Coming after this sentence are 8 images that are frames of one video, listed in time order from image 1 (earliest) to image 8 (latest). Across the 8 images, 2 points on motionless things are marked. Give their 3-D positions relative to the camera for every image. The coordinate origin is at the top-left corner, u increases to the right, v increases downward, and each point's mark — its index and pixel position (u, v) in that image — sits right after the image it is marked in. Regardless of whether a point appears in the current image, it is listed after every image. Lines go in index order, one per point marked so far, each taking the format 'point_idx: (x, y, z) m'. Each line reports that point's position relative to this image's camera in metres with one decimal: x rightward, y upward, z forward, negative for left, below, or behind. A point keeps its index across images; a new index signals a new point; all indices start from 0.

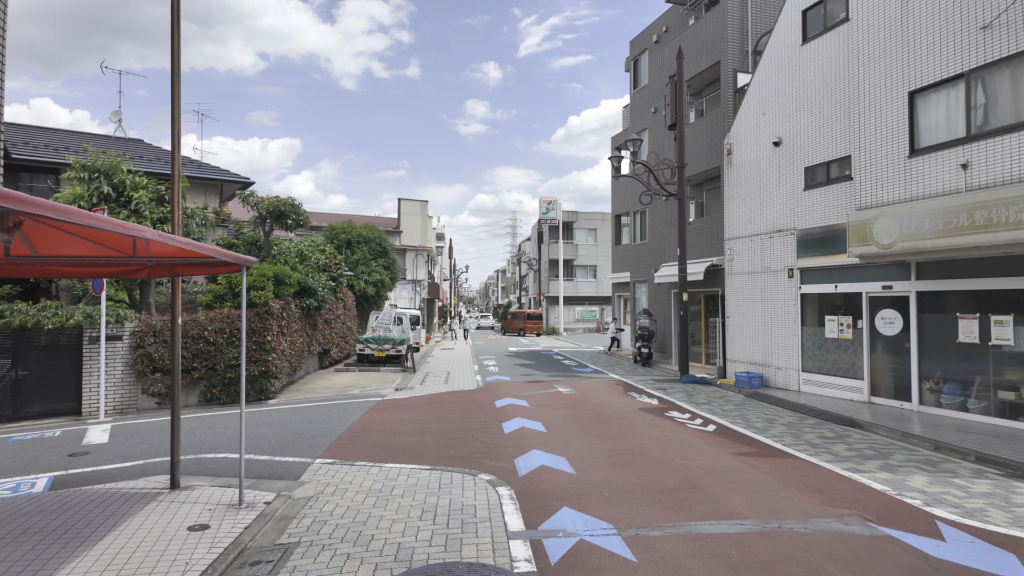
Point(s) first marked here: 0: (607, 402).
0: (+1.6, -1.9, +9.6) m
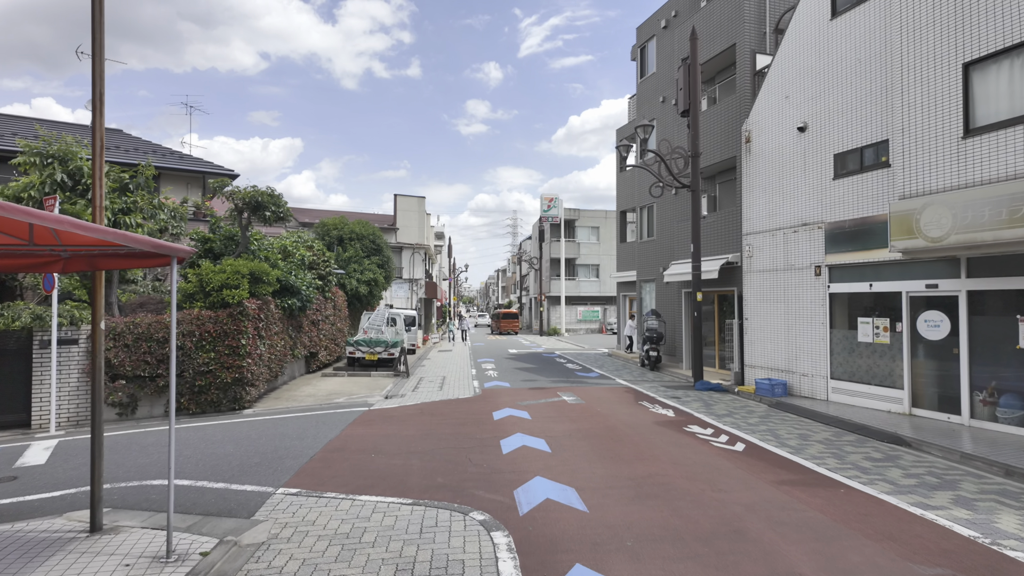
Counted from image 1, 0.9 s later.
0: (+1.6, -1.9, +8.6) m
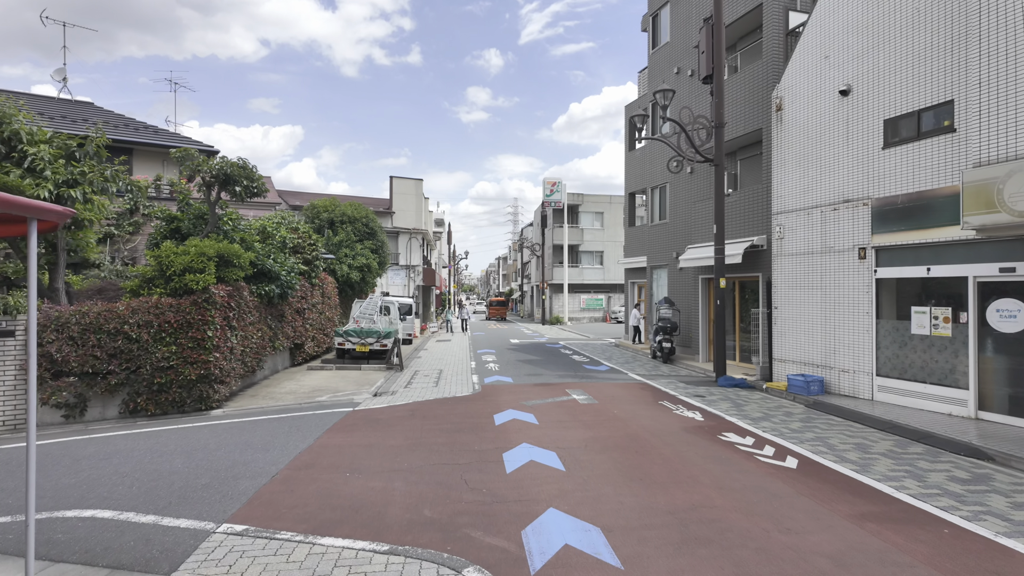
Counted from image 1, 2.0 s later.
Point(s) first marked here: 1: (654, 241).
0: (+1.6, -1.7, +7.4) m
1: (+4.3, +1.4, +17.7) m
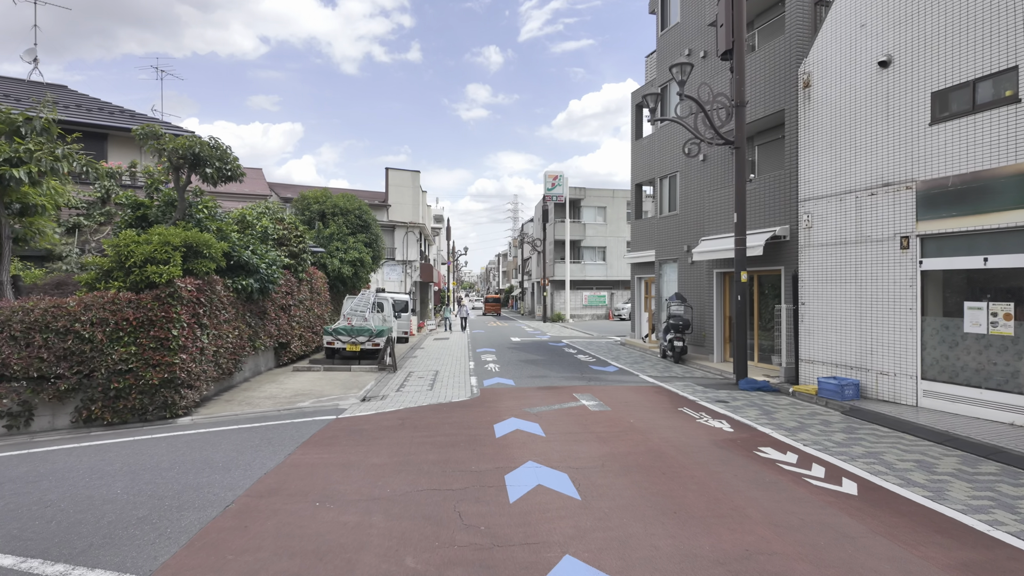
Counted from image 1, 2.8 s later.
0: (+1.6, -1.6, +6.5) m
1: (+4.4, +1.6, +16.7) m
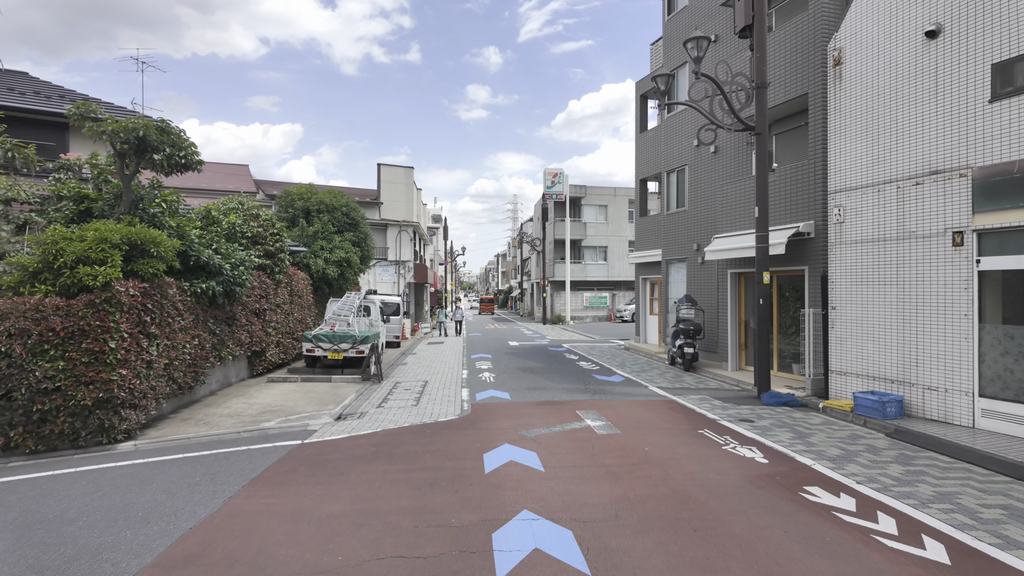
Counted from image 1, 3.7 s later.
0: (+1.6, -1.6, +5.4) m
1: (+4.3, +1.5, +15.7) m
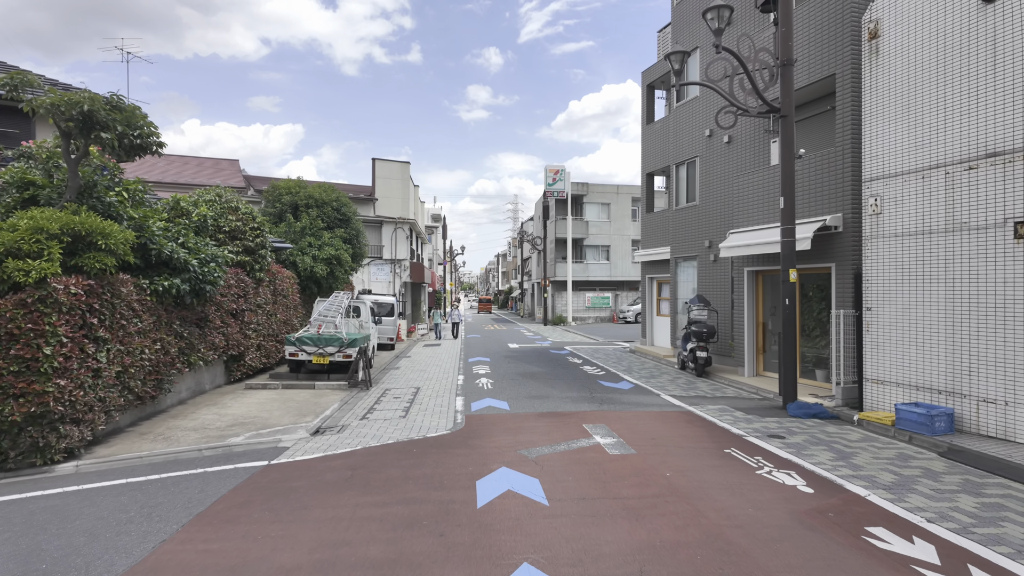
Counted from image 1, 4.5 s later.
0: (+1.6, -1.6, +4.5) m
1: (+4.3, +1.5, +14.8) m
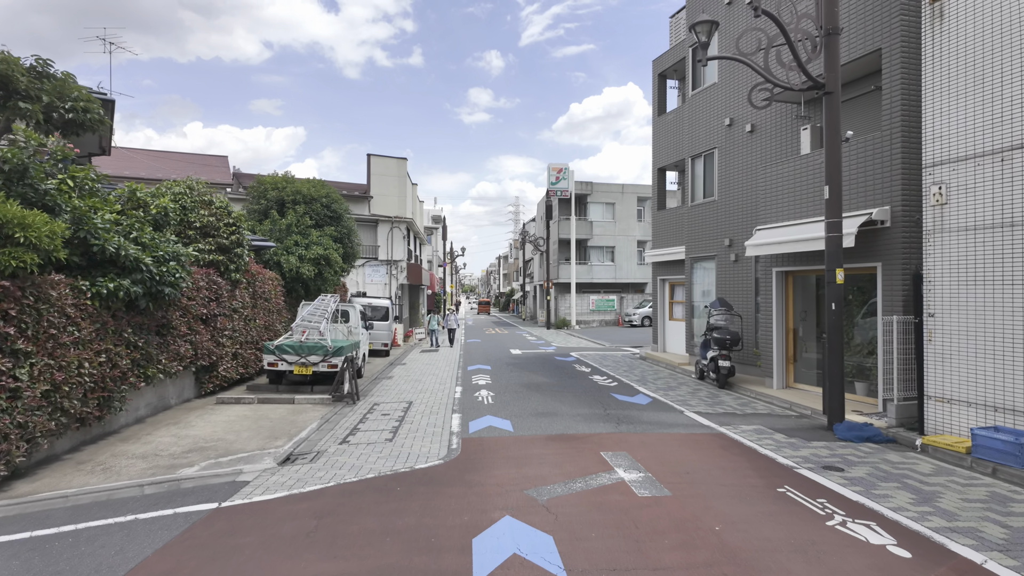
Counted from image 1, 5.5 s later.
0: (+1.6, -1.6, +3.4) m
1: (+4.4, +1.5, +13.7) m
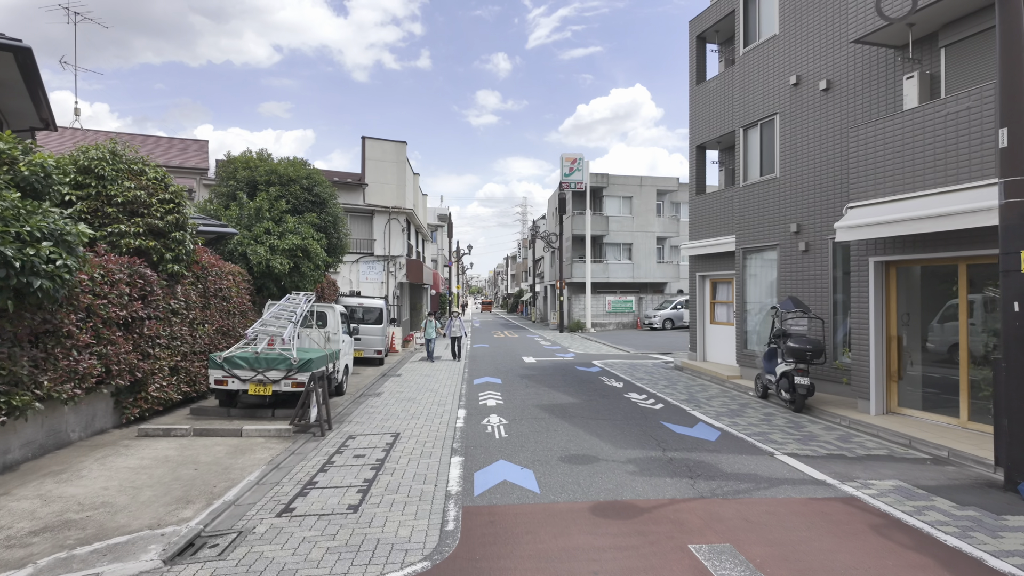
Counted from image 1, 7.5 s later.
0: (+1.8, -1.5, +1.1) m
1: (+4.7, +1.5, +11.3) m
